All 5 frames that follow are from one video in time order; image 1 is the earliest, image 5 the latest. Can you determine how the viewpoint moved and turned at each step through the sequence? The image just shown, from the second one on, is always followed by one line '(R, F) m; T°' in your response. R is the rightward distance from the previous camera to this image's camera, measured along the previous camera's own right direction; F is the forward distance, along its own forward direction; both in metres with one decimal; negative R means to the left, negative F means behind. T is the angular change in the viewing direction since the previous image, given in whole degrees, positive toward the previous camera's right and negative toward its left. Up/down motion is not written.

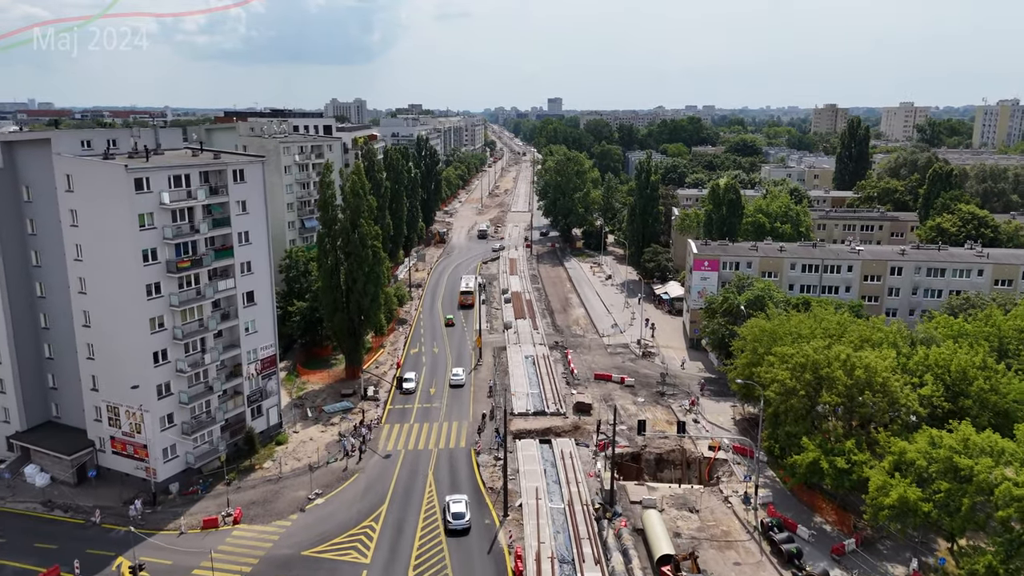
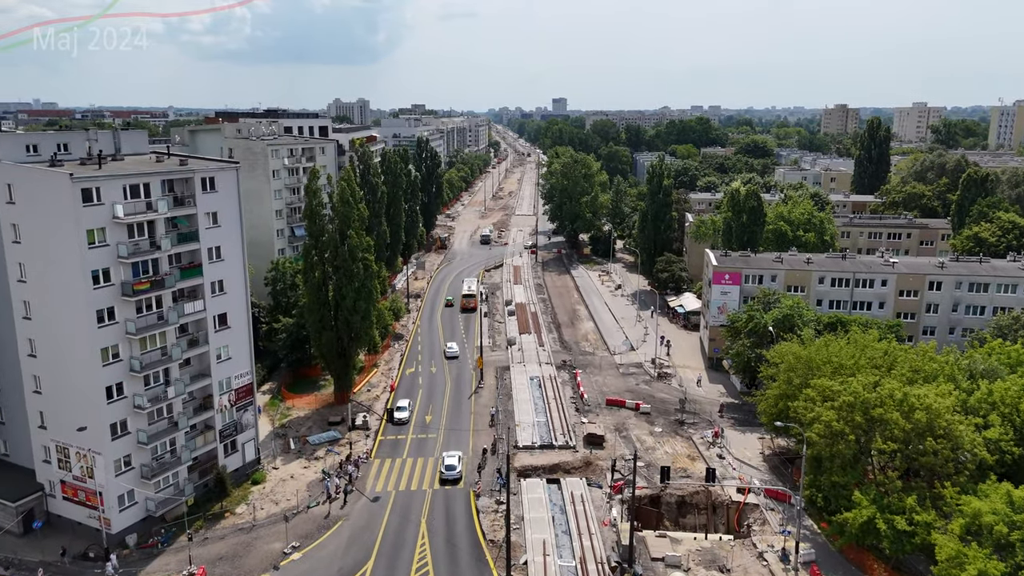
(0.0, +5.5) m; 0°
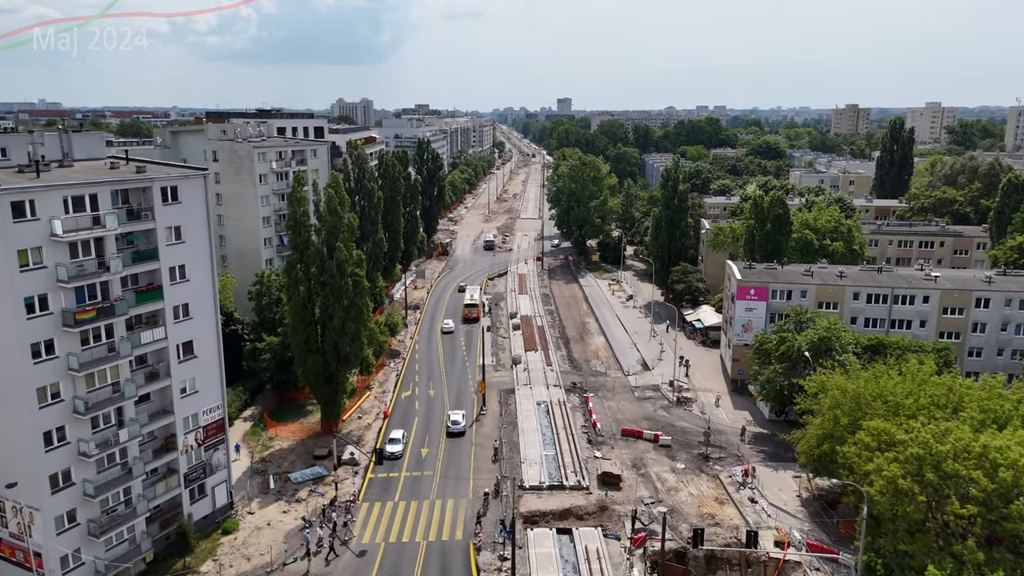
(-0.1, +5.5) m; 0°
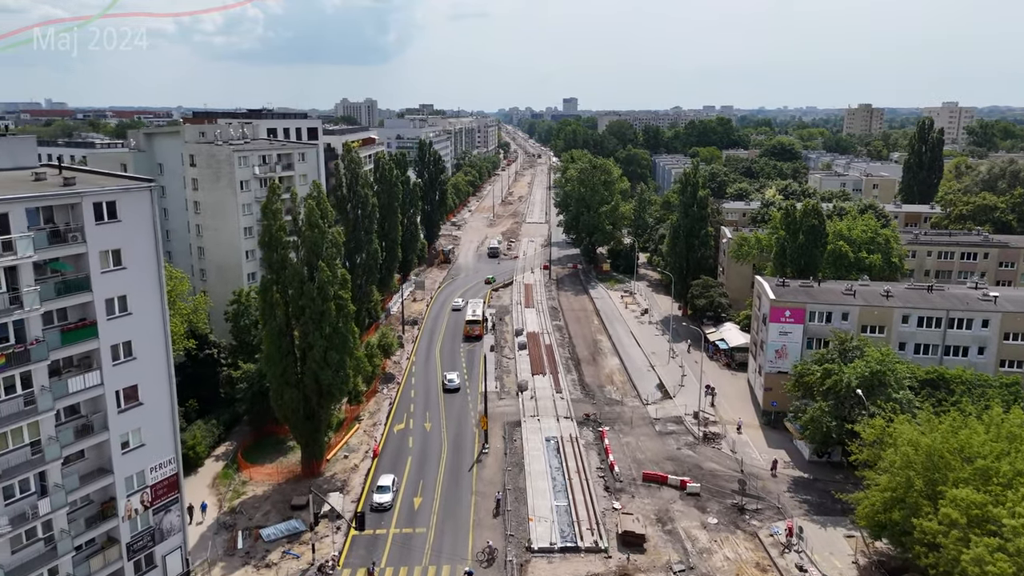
(-0.1, +6.4) m; 0°
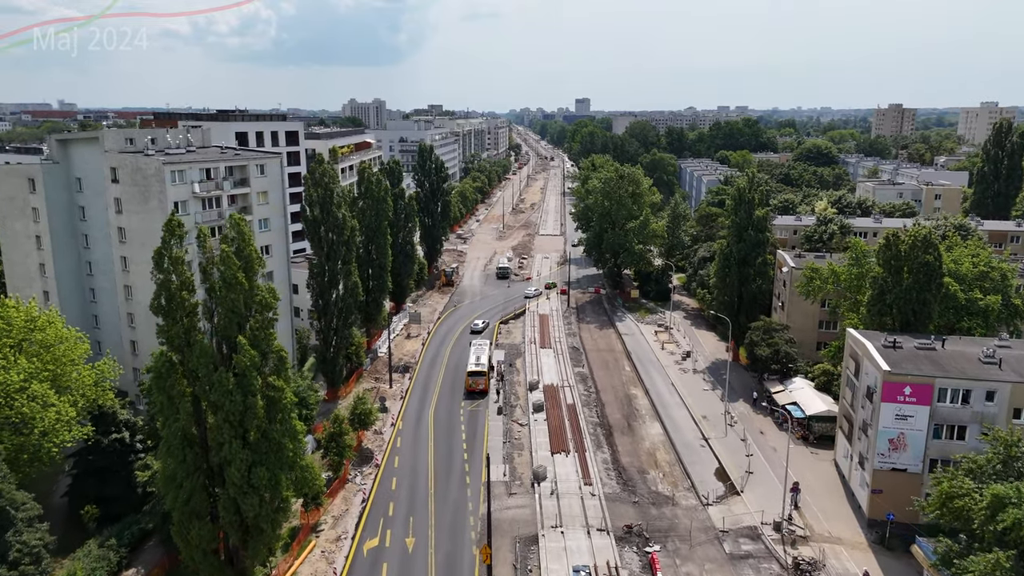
(-0.3, +14.6) m; -1°
